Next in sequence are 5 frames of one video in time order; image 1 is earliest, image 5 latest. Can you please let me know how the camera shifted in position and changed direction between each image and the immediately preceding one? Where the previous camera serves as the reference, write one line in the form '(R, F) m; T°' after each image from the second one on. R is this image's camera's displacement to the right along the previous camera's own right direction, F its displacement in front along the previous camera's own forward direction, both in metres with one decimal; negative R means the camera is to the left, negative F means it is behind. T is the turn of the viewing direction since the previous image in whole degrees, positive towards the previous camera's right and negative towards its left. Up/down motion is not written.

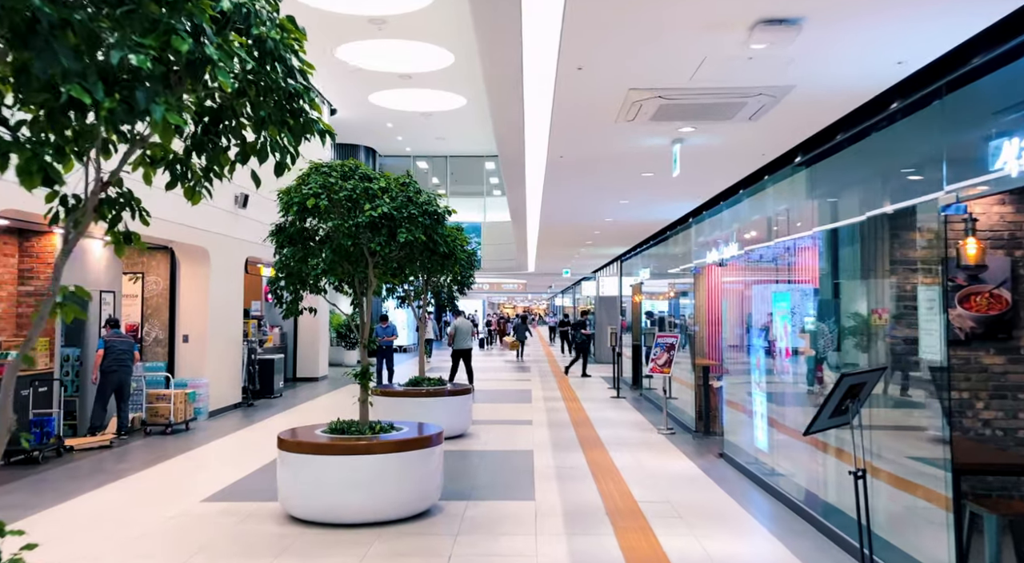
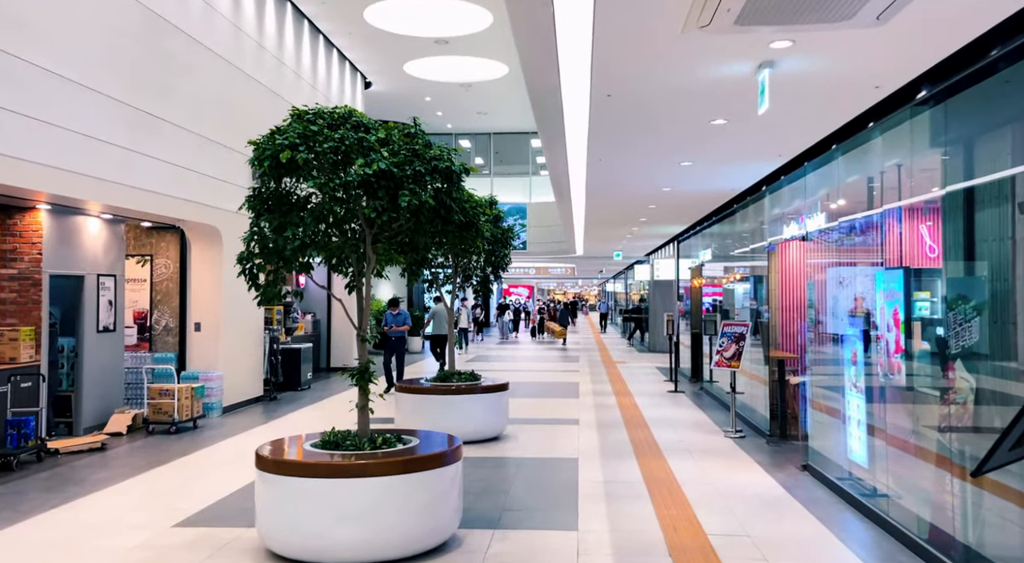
(+0.1, +1.3) m; -4°
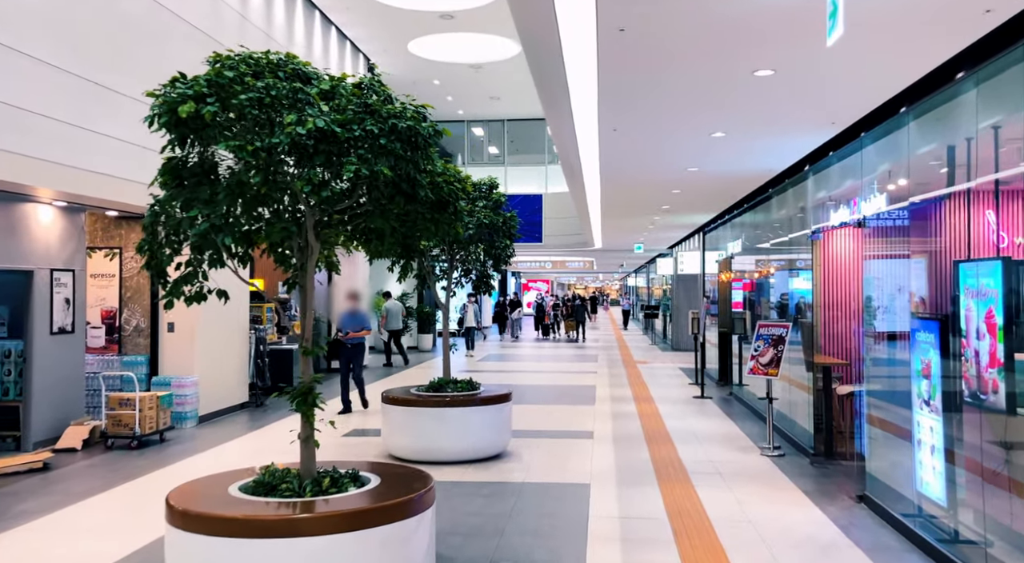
(+0.2, +1.1) m; -2°
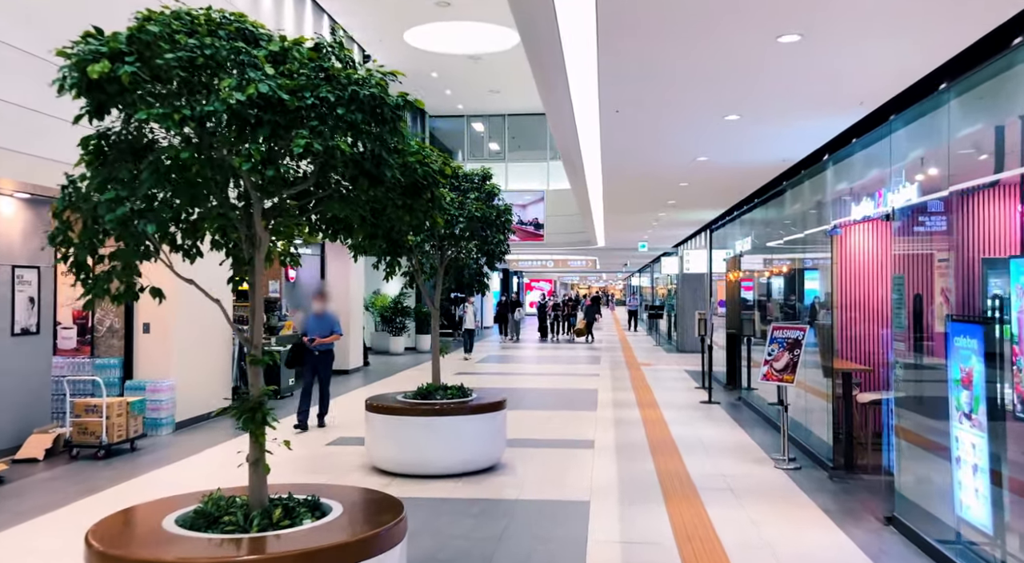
(+0.1, +0.6) m; 0°
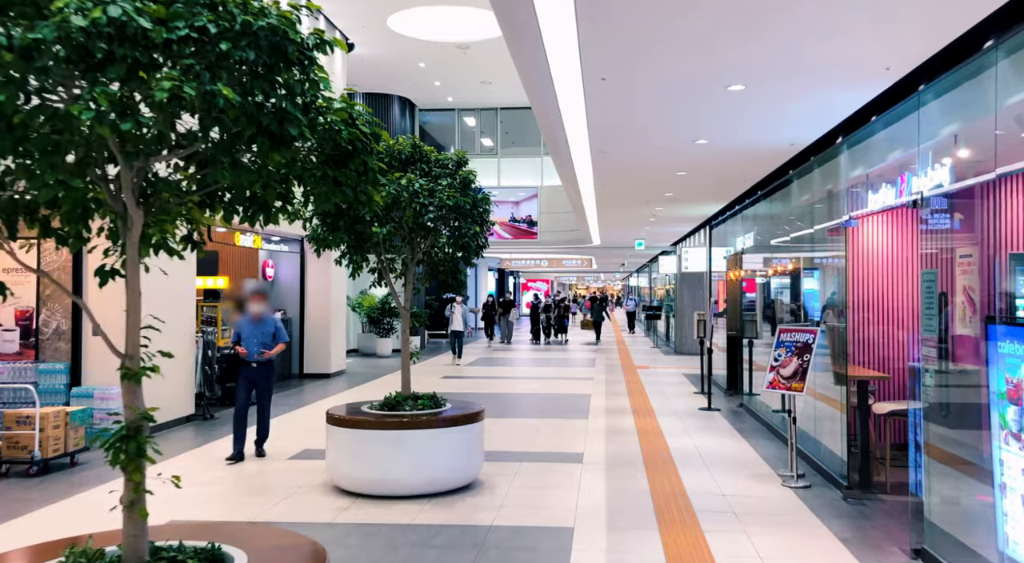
(+0.2, +0.7) m; 0°
